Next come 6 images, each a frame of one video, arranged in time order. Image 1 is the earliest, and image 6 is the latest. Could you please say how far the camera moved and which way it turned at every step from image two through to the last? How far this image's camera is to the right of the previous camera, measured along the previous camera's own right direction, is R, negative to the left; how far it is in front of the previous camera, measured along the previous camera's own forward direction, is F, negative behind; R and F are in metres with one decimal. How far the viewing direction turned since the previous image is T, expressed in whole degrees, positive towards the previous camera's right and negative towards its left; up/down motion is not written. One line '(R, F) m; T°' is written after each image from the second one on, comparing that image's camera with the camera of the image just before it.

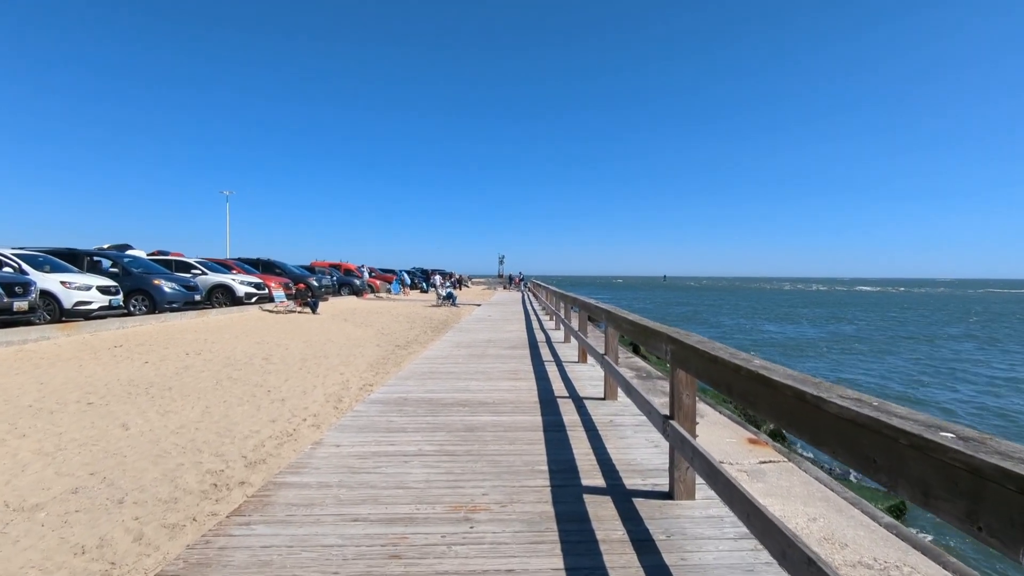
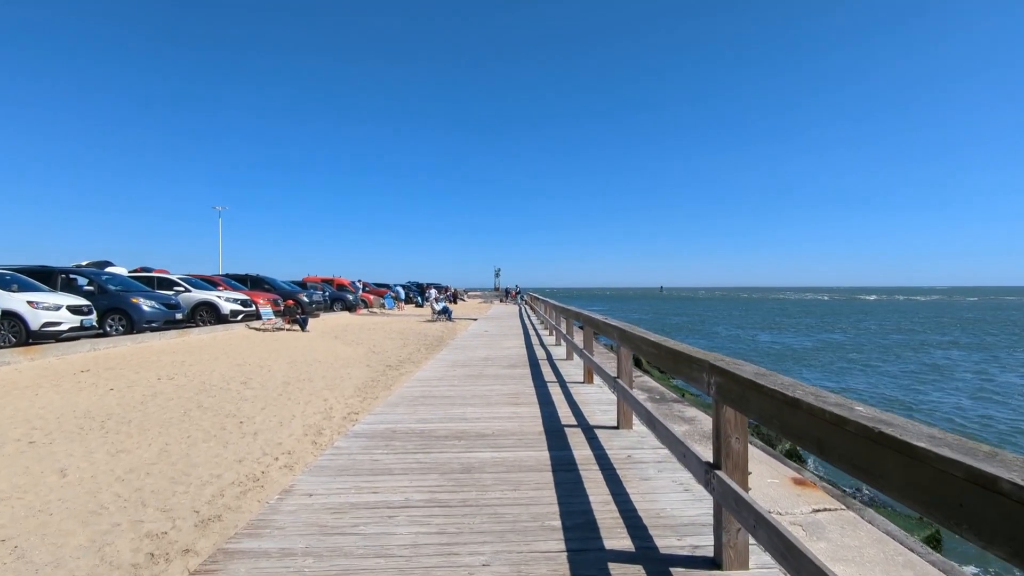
(0.0, +0.6) m; 0°
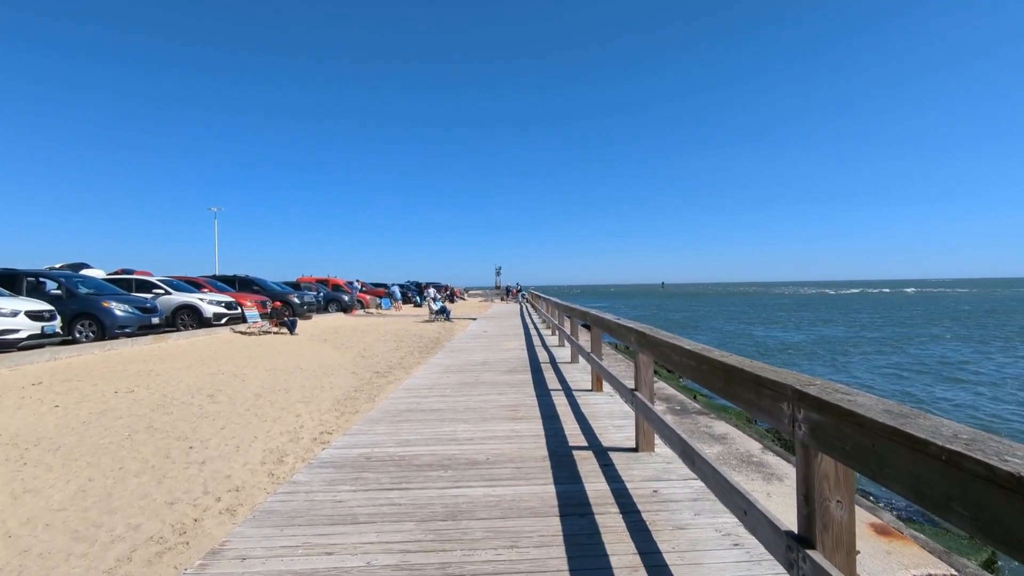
(0.0, +0.9) m; 0°
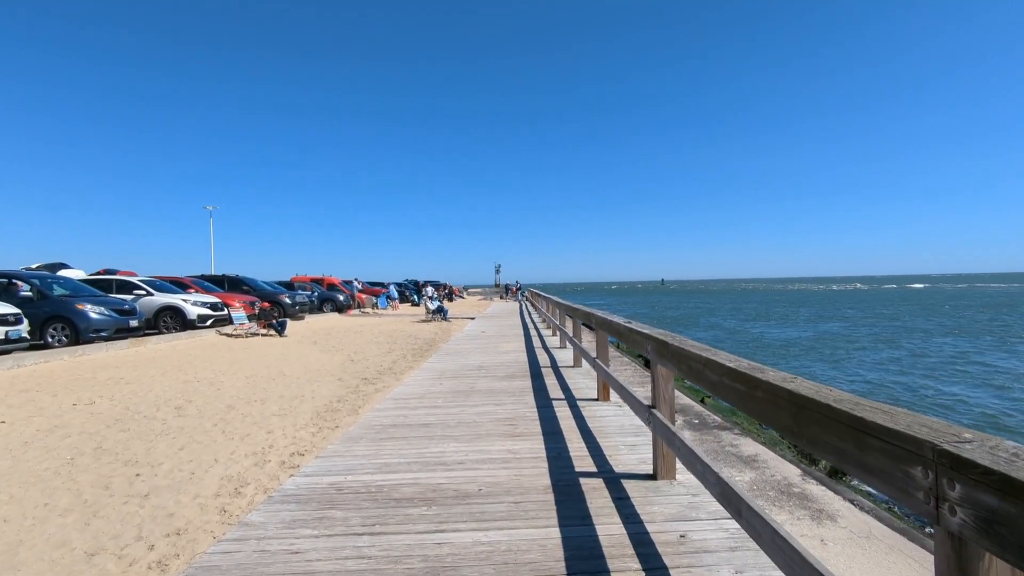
(0.0, +0.6) m; 0°
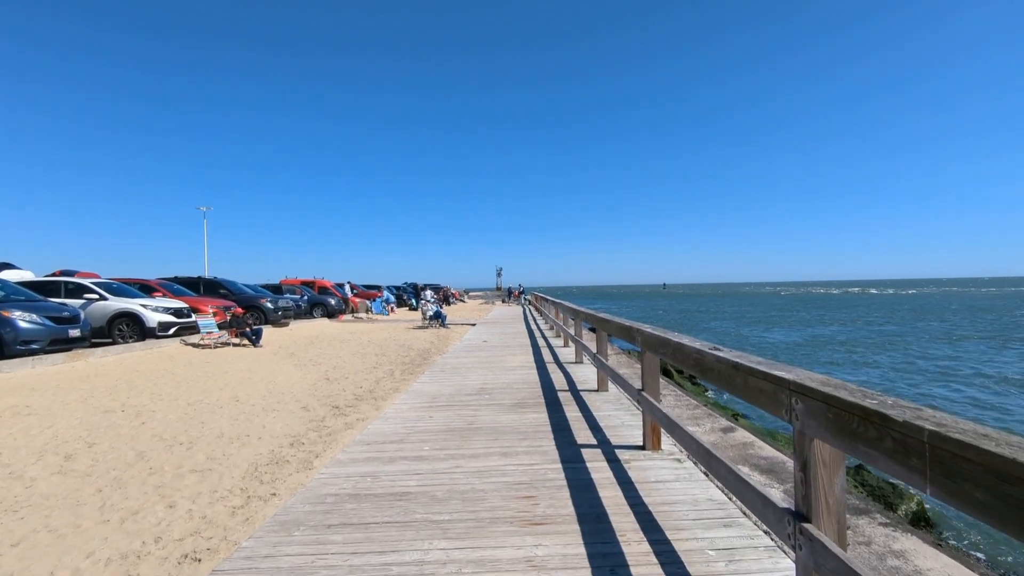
(-0.1, +1.7) m; 0°
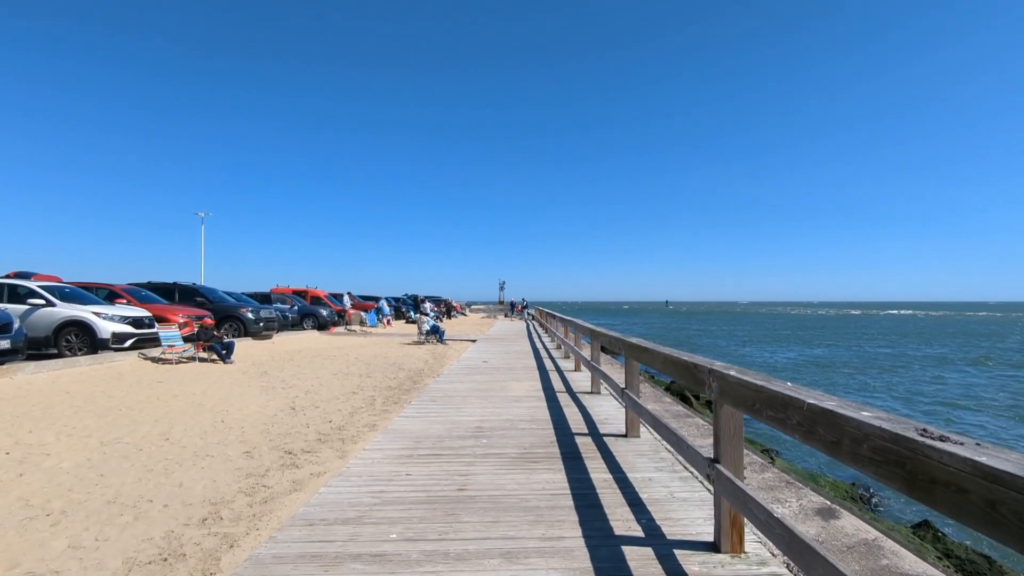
(0.0, +1.5) m; 0°
